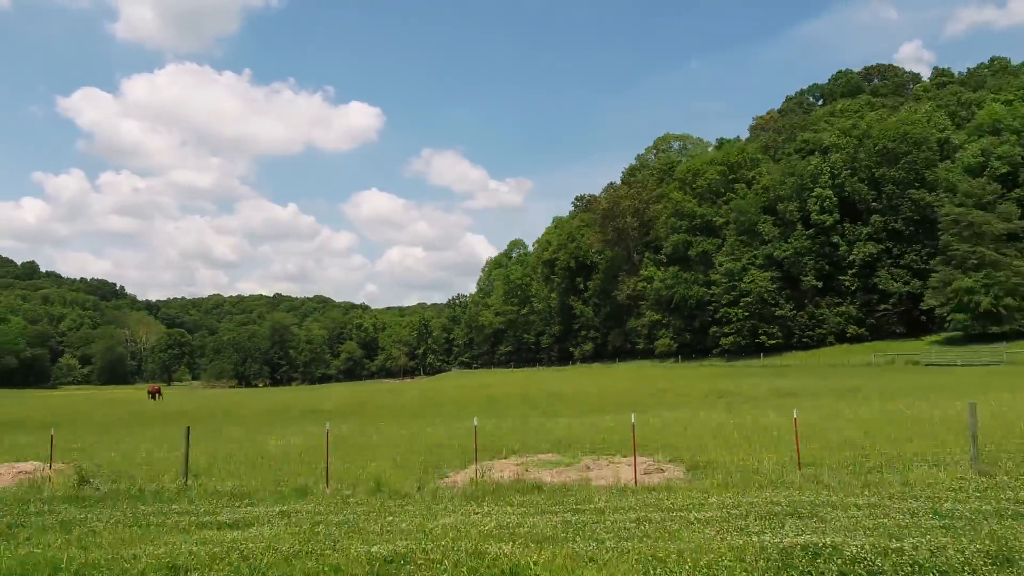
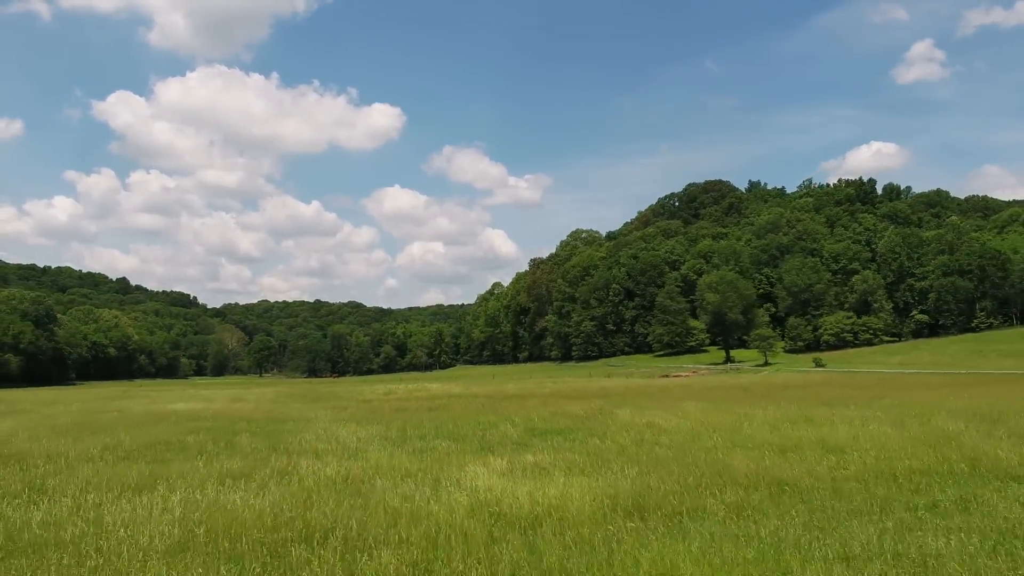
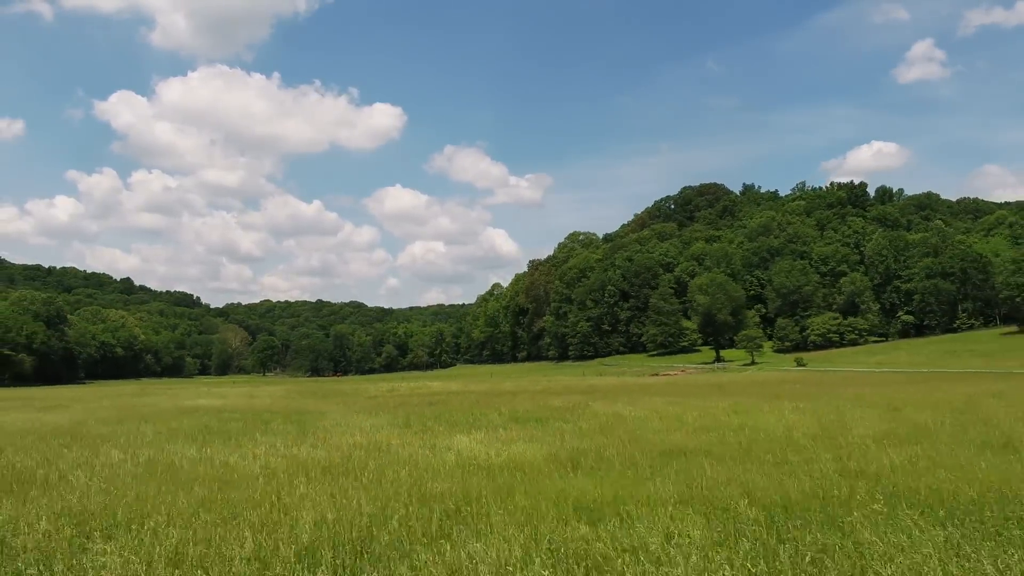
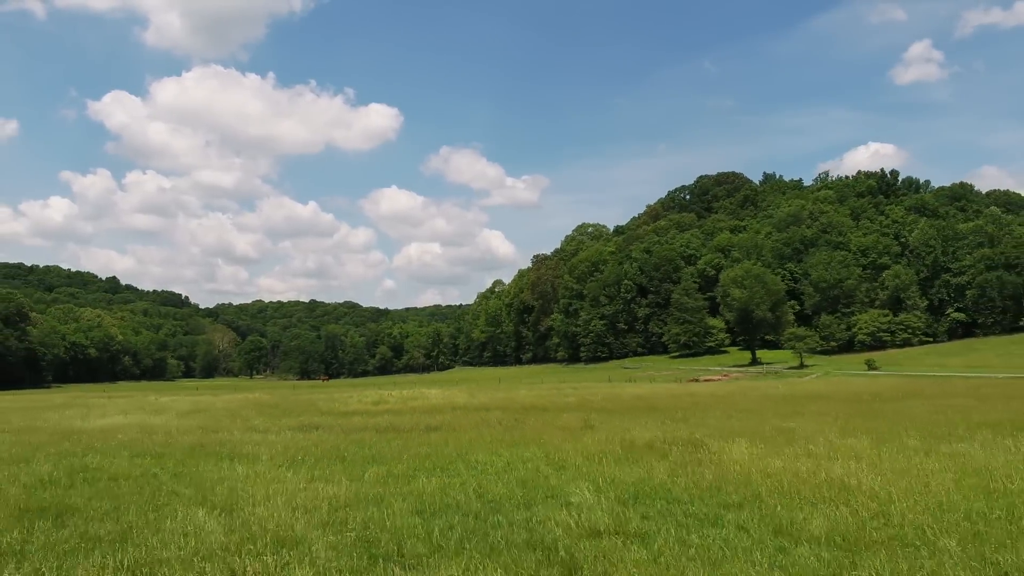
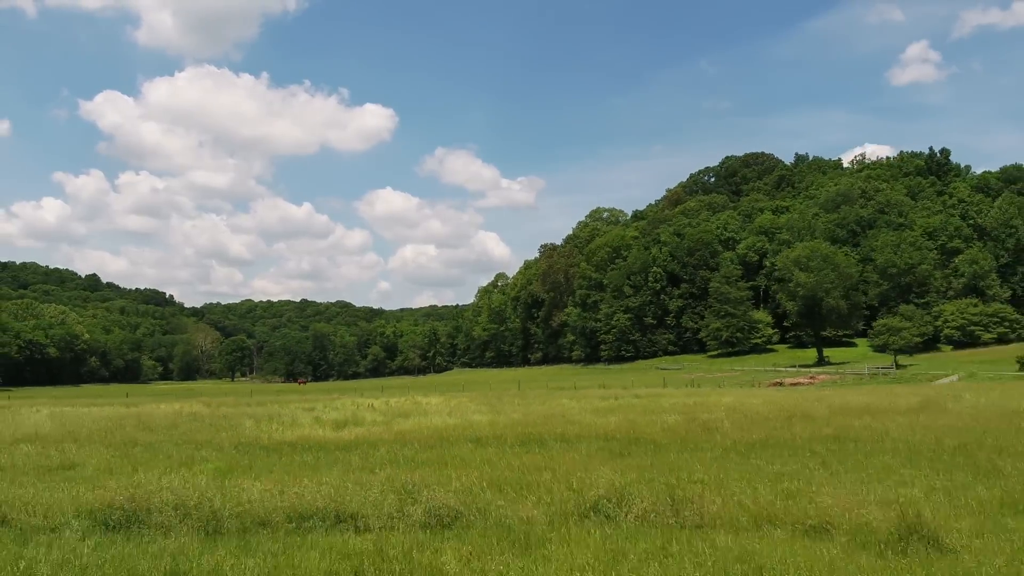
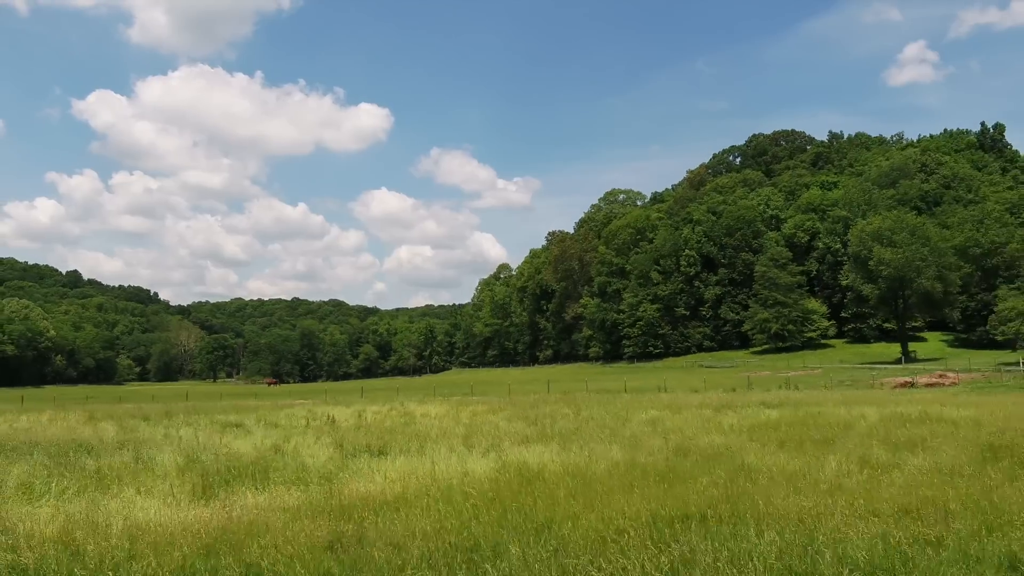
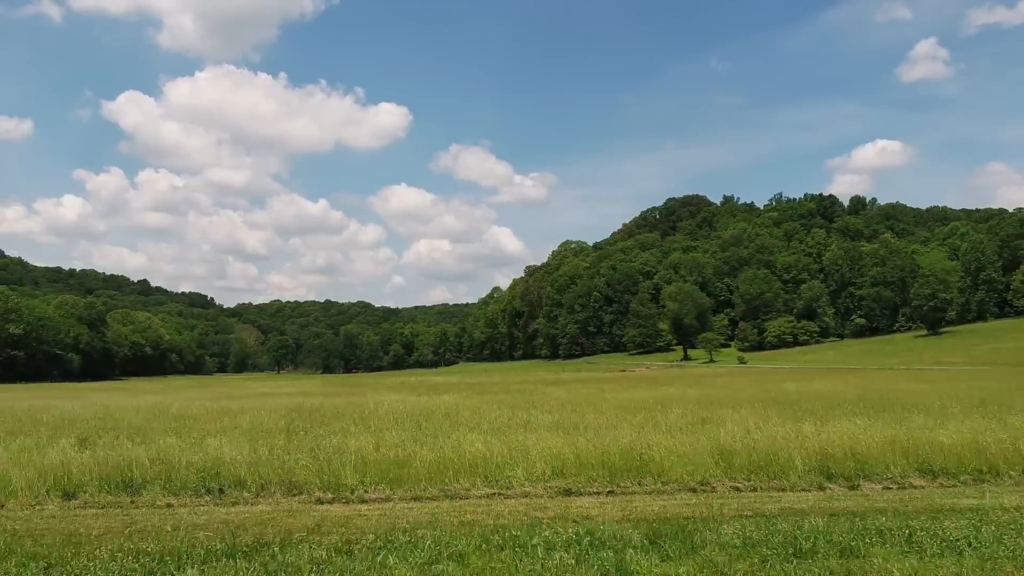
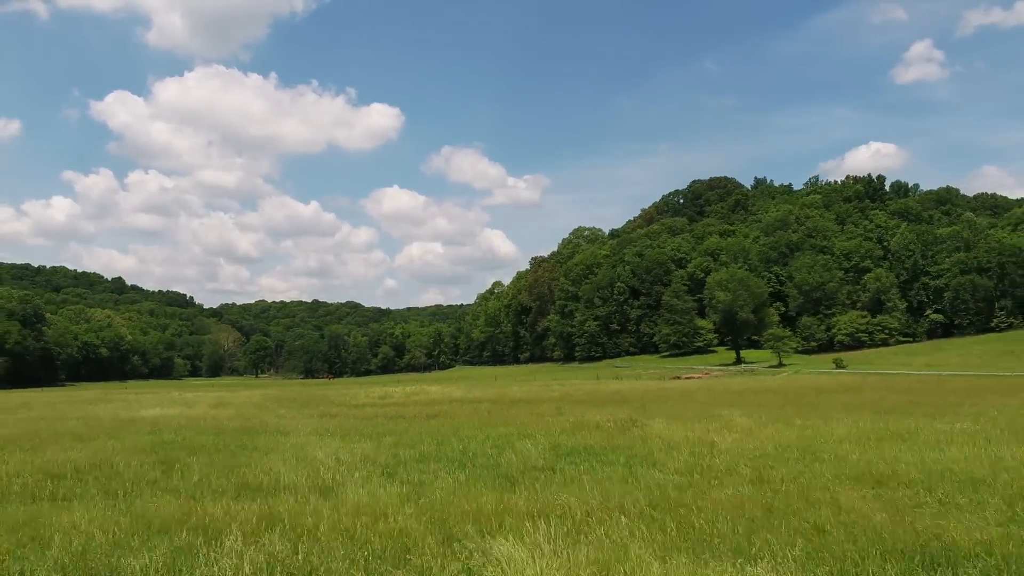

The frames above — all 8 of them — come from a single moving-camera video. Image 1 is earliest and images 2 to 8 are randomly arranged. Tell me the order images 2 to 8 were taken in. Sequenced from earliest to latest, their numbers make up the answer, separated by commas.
6, 5, 4, 8, 2, 3, 7
